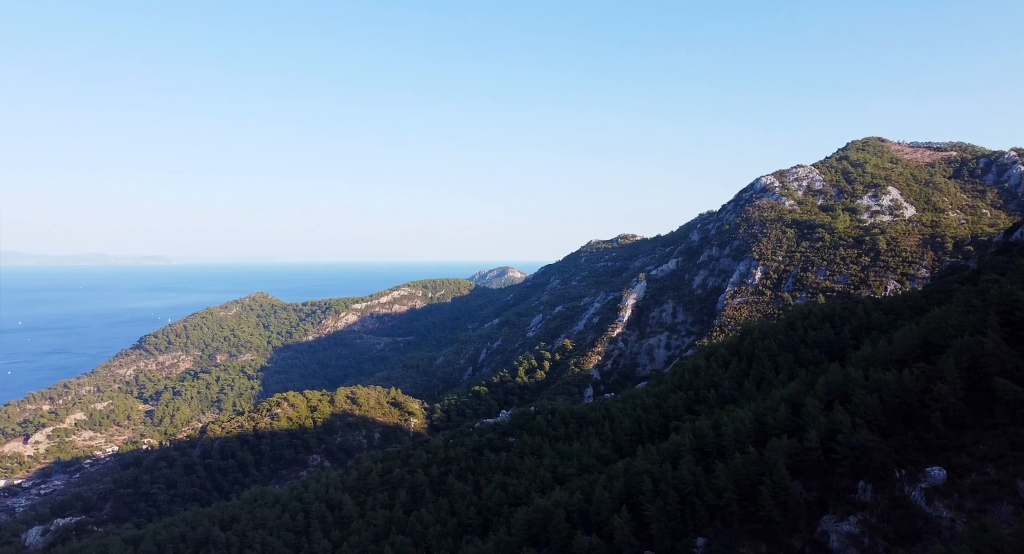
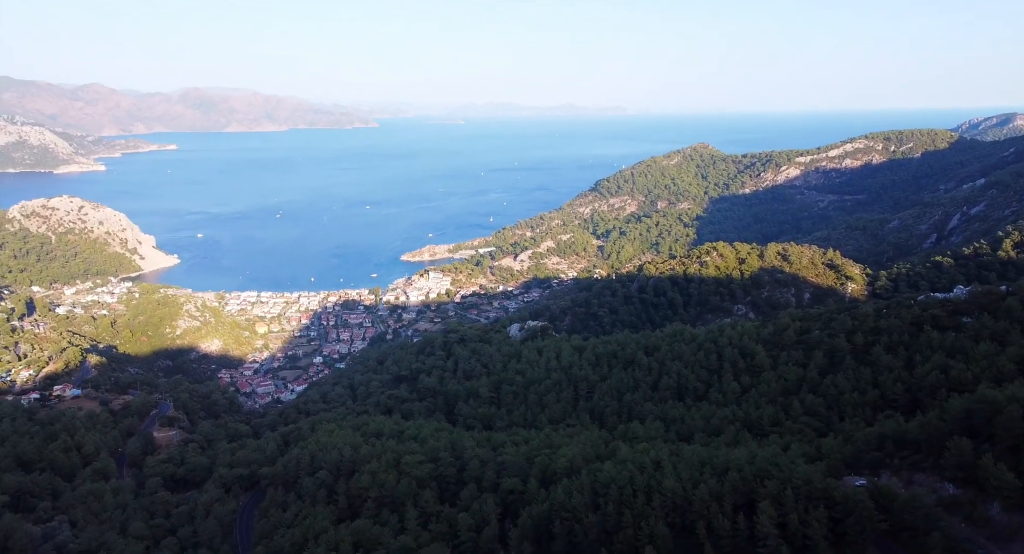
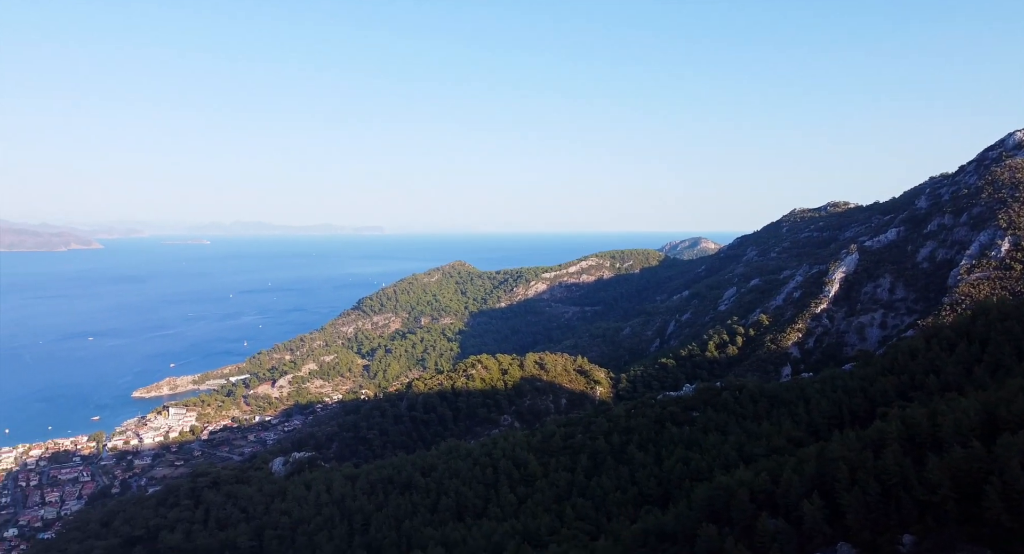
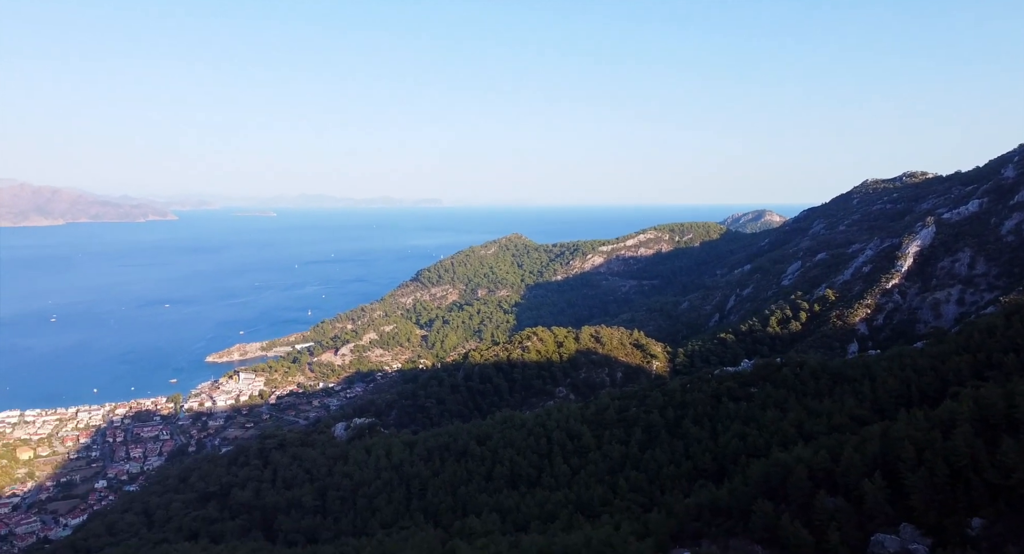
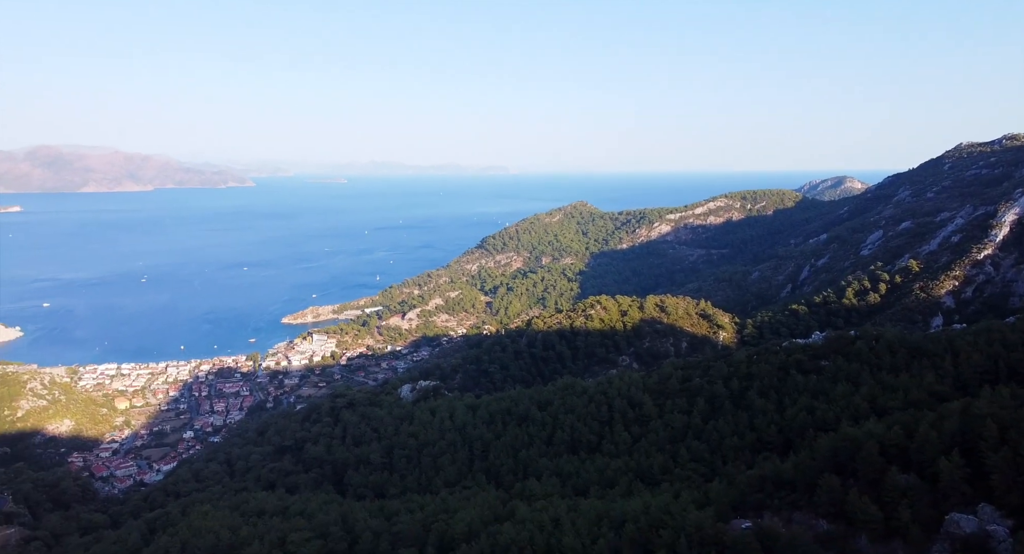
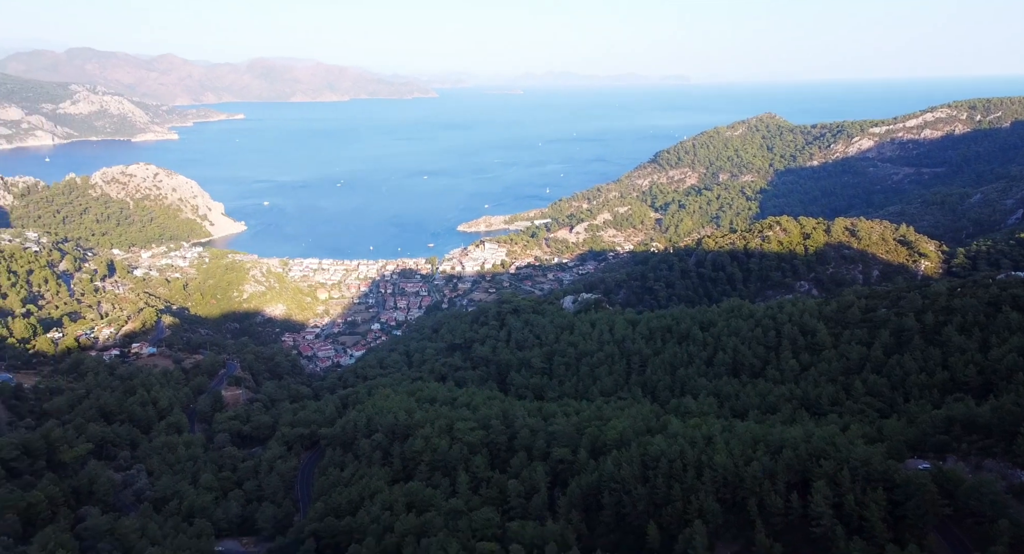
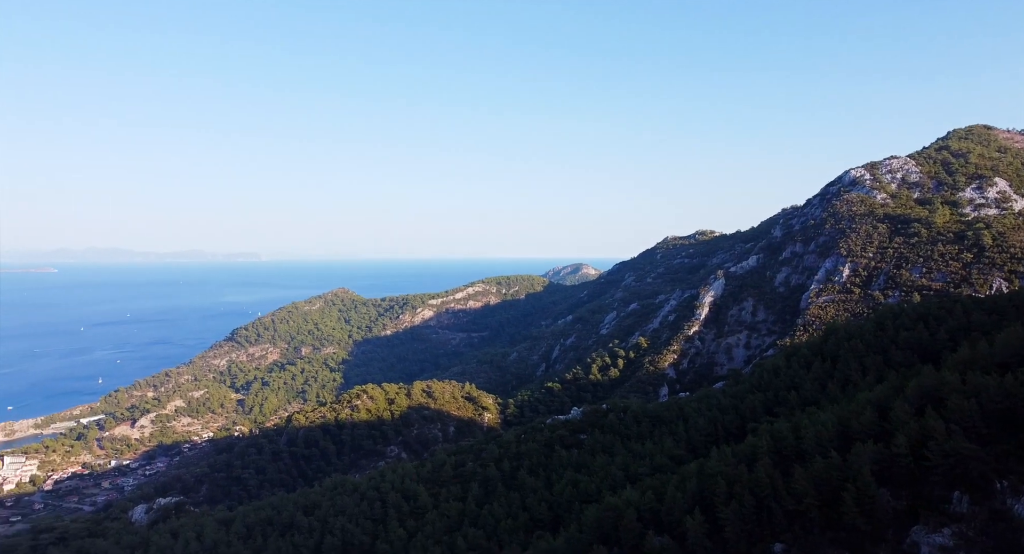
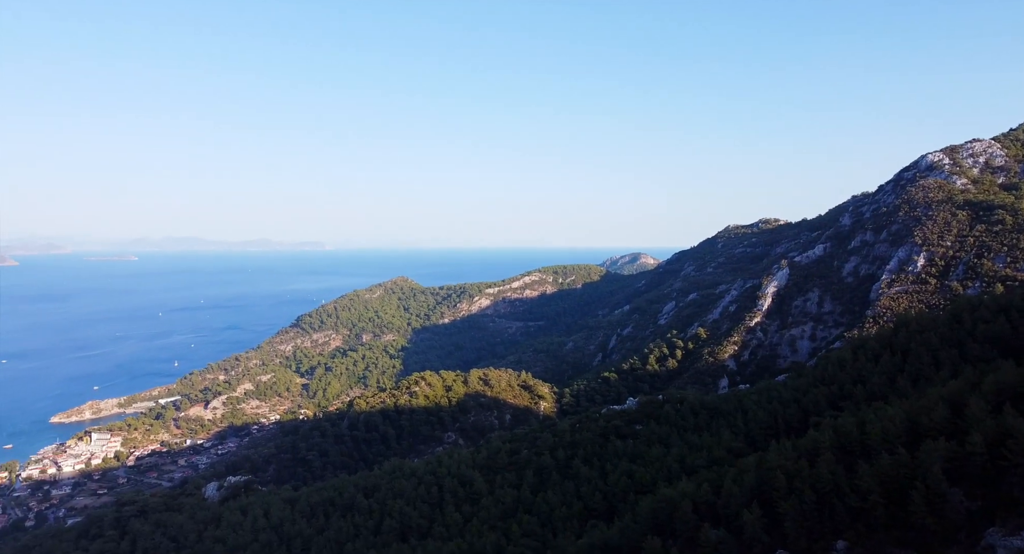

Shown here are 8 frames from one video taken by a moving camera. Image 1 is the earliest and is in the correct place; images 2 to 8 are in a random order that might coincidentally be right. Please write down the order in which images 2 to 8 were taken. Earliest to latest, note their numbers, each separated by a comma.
7, 8, 3, 4, 5, 2, 6
